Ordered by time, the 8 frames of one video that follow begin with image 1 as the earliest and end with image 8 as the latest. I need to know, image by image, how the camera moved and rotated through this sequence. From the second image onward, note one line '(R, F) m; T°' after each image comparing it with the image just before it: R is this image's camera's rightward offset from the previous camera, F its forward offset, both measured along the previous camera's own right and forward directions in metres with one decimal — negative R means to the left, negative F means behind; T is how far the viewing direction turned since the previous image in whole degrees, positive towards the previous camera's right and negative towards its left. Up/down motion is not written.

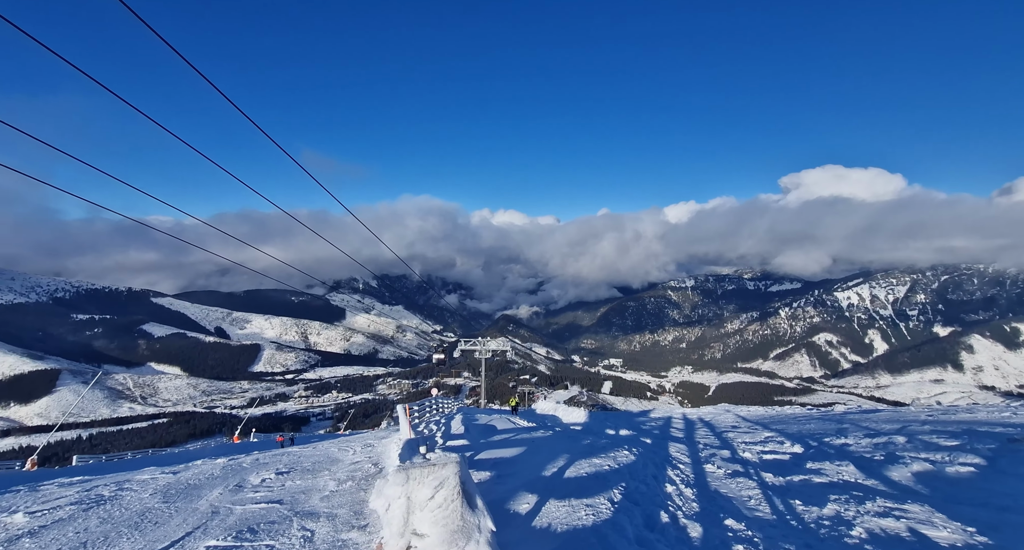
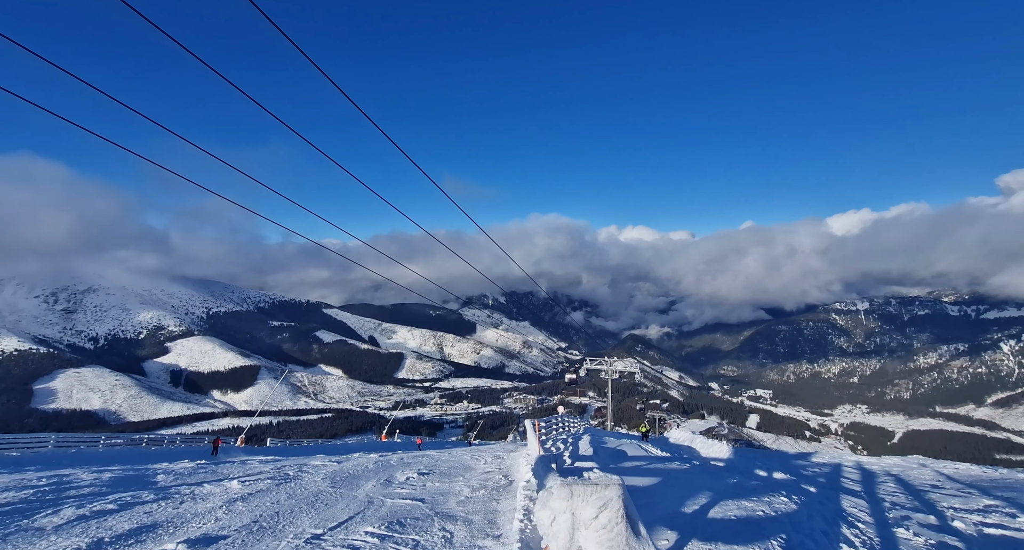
(-0.1, -1.9) m; -13°
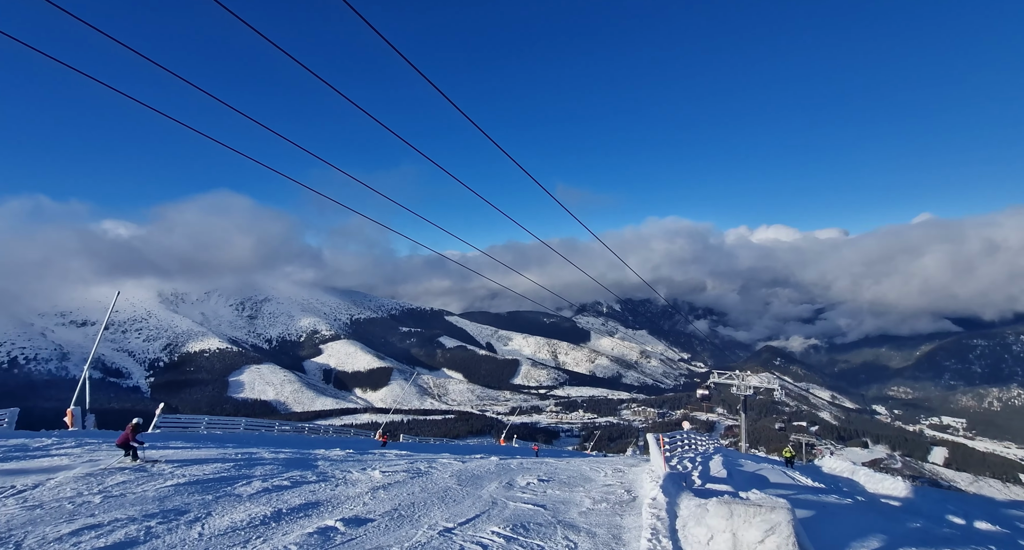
(-0.1, -1.0) m; -11°
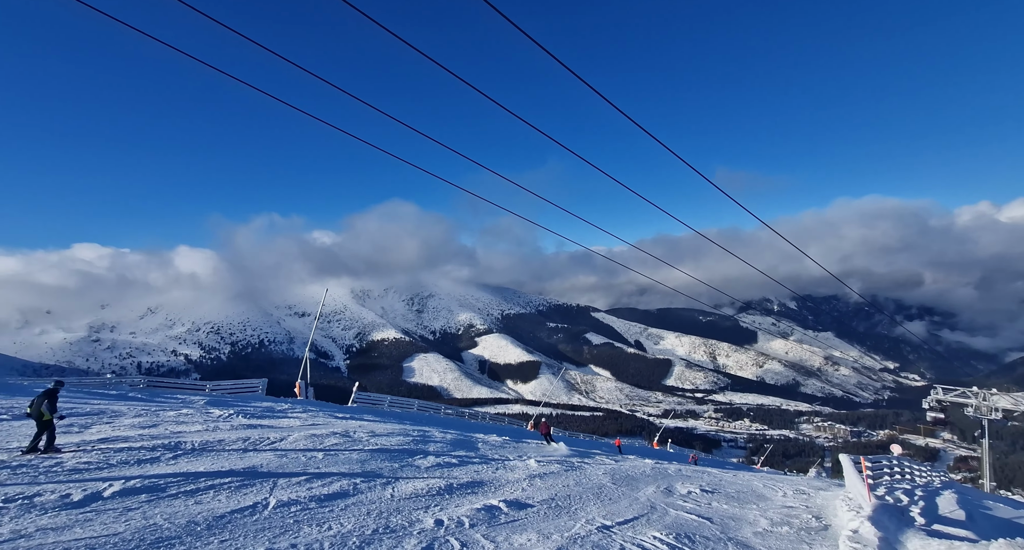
(-0.1, -0.6) m; -14°
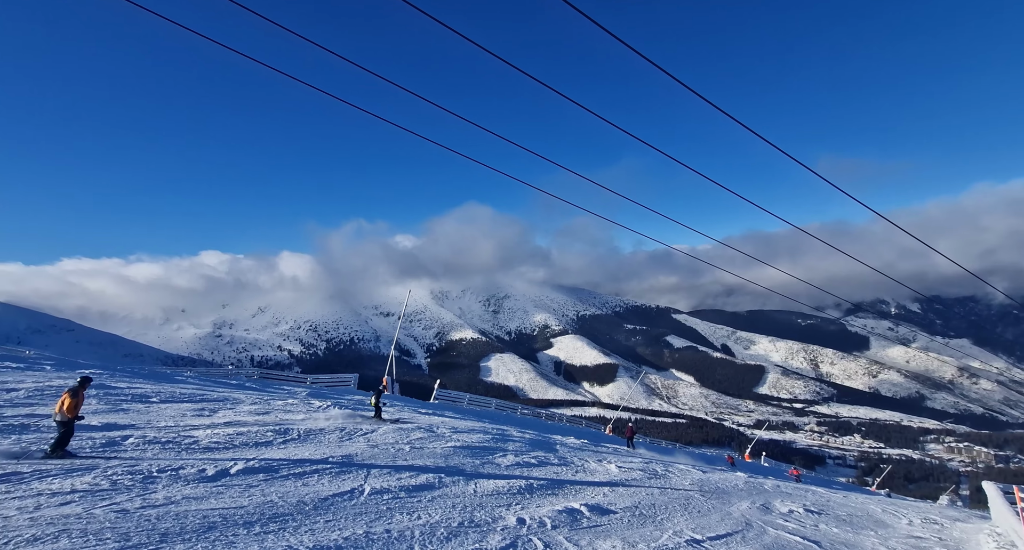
(-0.1, +0.3) m; -8°
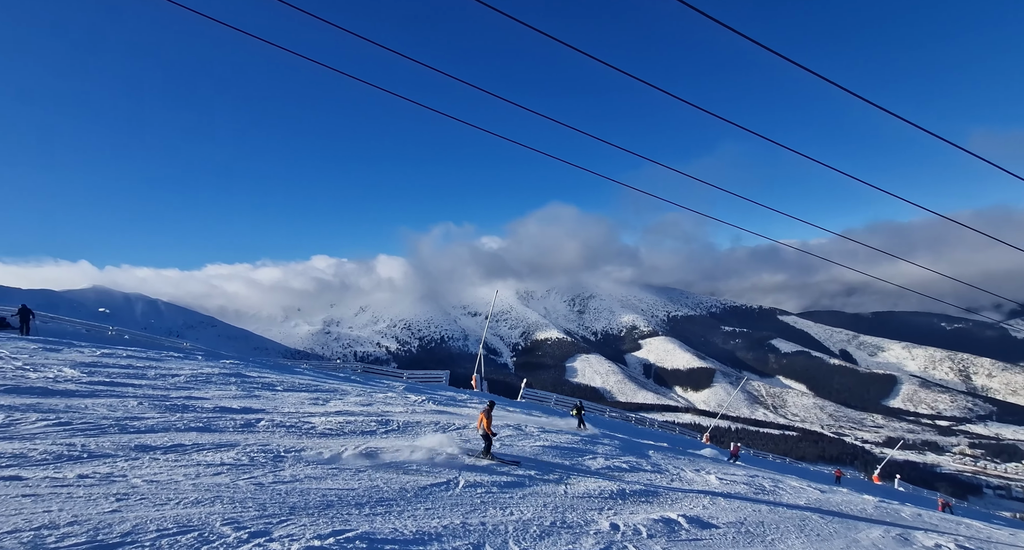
(-0.2, +0.3) m; -9°
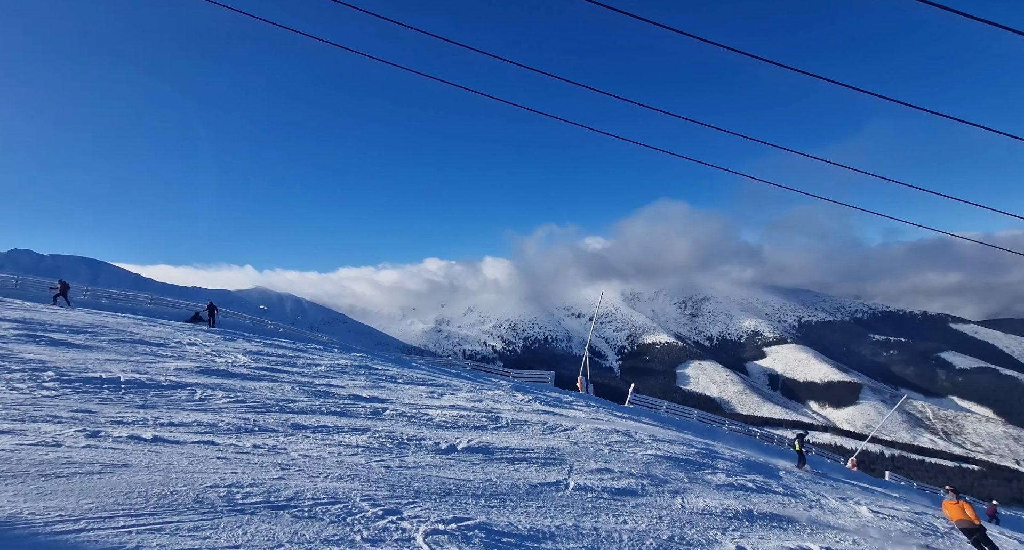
(-0.2, 0.0) m; -11°
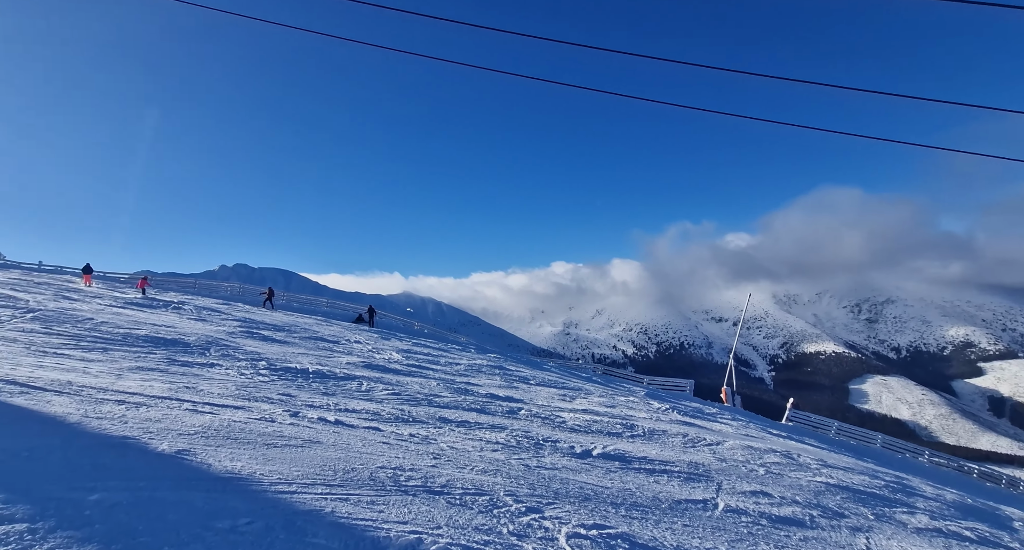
(0.0, -0.2) m; -13°
